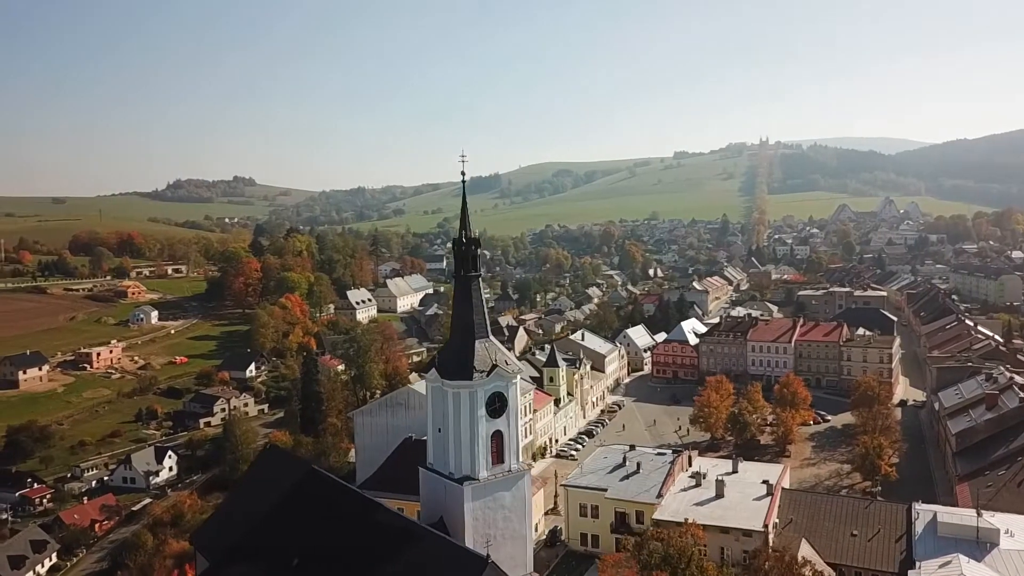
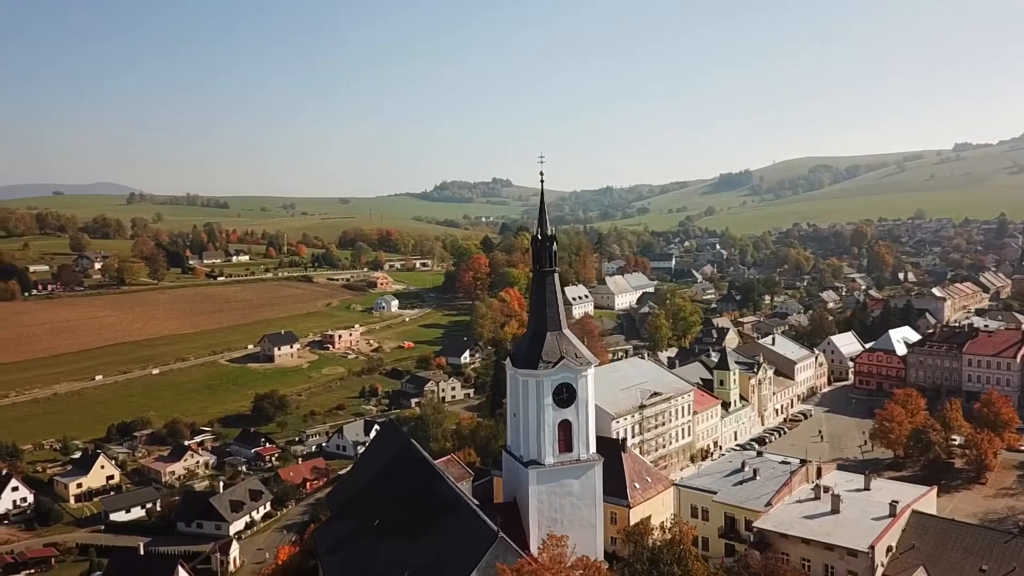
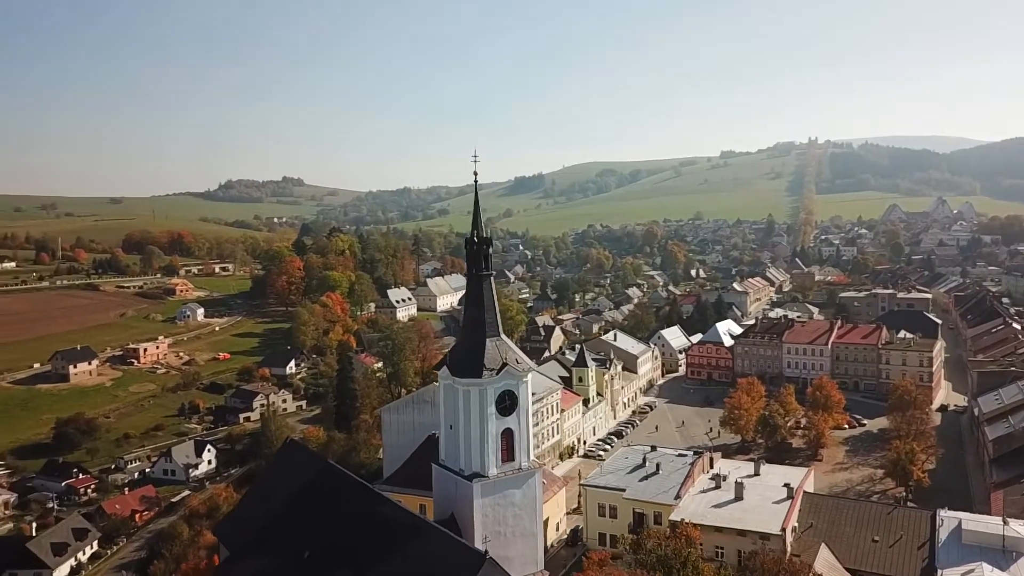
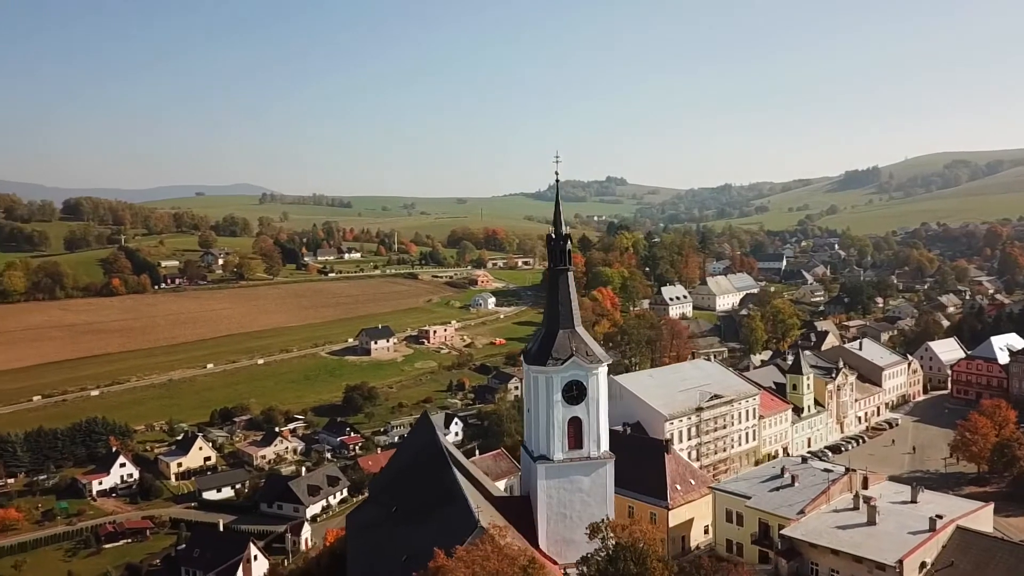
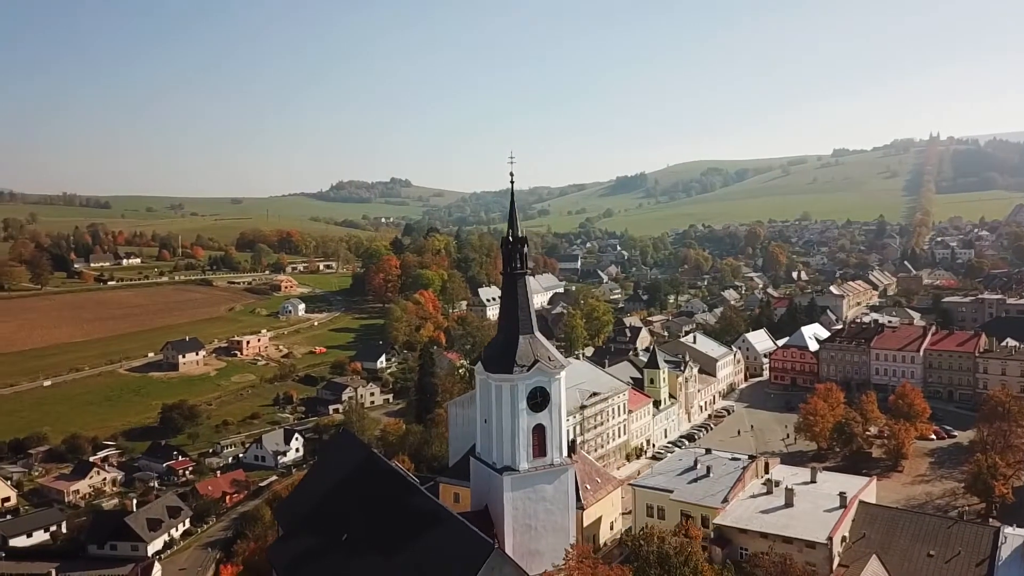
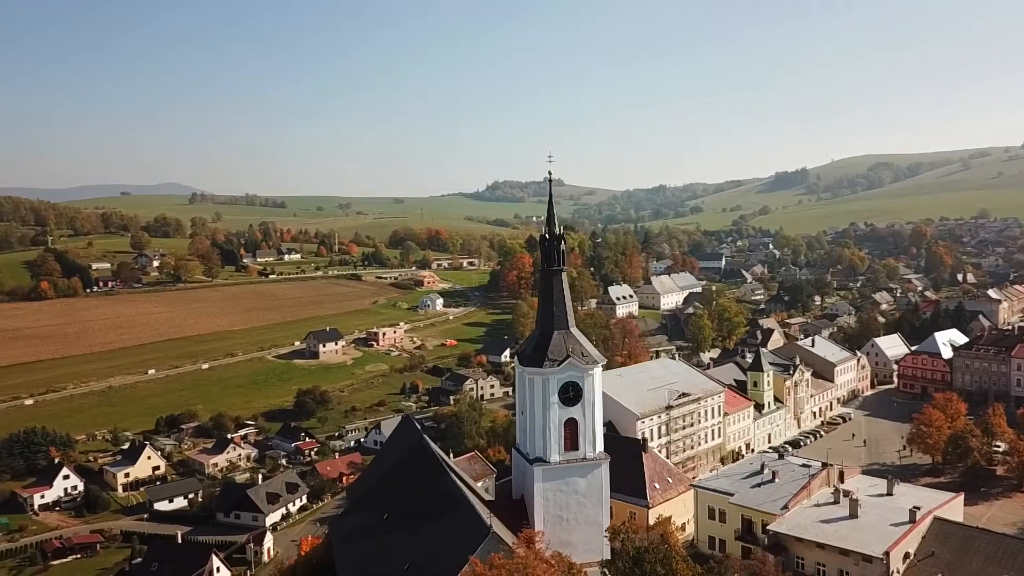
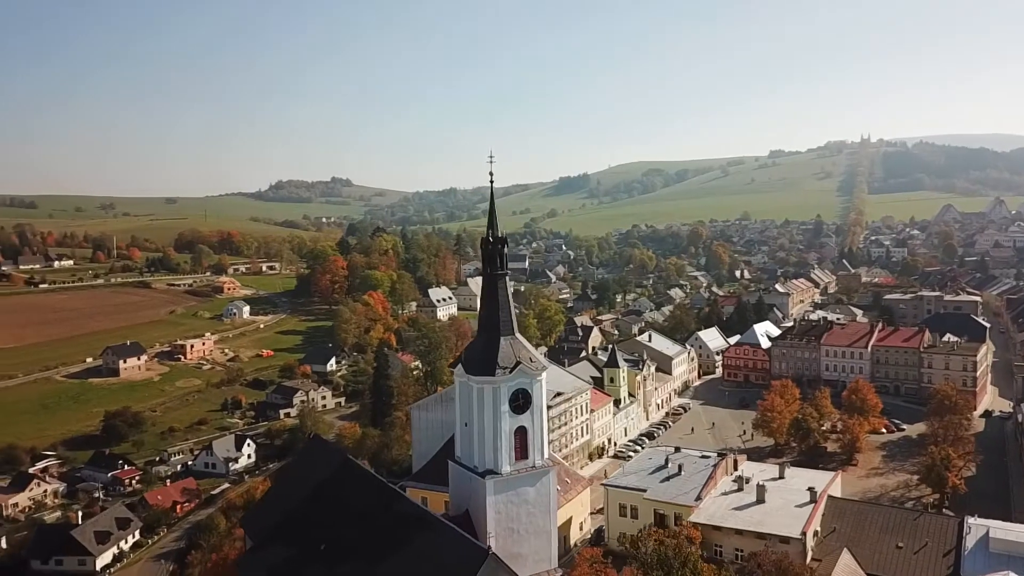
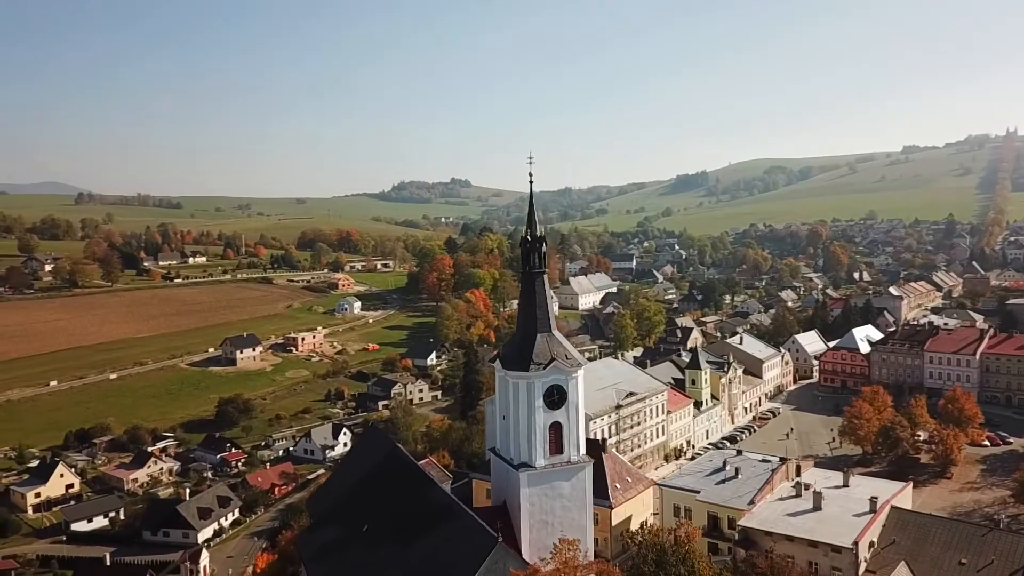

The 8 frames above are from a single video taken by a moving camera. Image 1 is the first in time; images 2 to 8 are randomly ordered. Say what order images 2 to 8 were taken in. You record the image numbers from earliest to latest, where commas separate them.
3, 7, 5, 8, 2, 6, 4
